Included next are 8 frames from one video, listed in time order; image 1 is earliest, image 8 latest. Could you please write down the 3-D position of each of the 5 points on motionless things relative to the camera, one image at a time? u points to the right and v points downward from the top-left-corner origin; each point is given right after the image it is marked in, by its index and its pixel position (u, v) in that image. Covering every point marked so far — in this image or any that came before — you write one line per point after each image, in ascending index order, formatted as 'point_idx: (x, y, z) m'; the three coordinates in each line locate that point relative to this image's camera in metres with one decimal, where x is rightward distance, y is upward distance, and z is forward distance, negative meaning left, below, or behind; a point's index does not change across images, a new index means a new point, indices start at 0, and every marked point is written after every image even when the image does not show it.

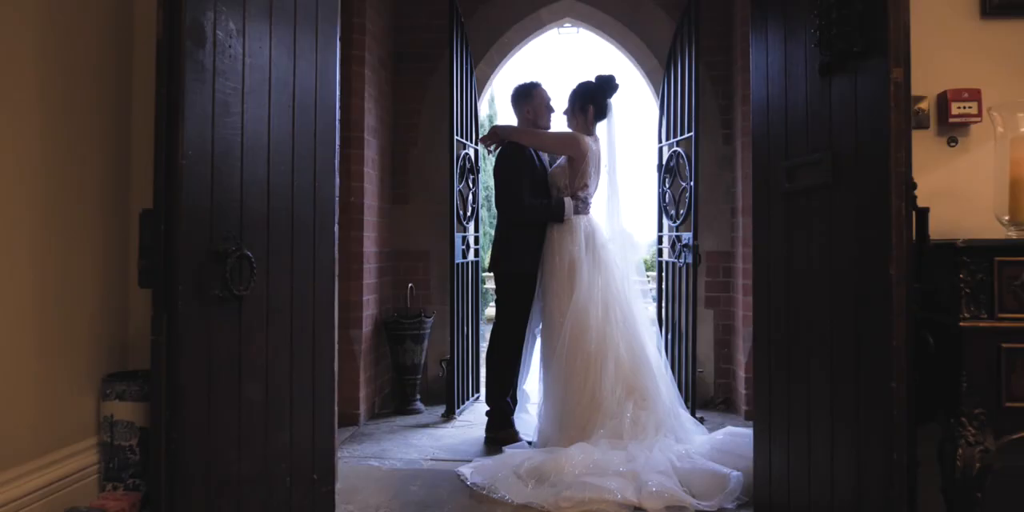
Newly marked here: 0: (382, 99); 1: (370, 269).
0: (-0.7, +0.8, +3.9) m
1: (-0.7, -0.1, +3.7) m
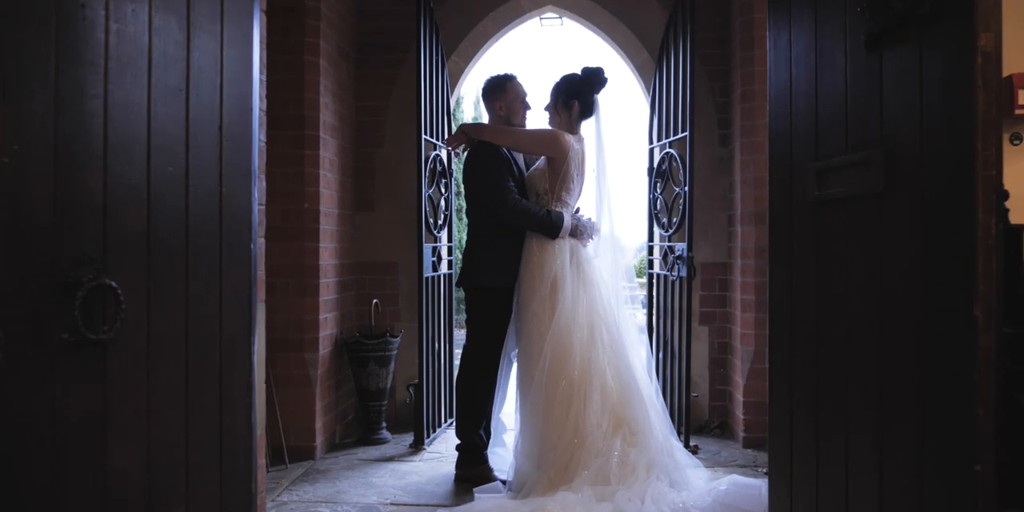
0: (-0.8, +0.8, +3.5) m
1: (-0.9, -0.1, +3.3) m
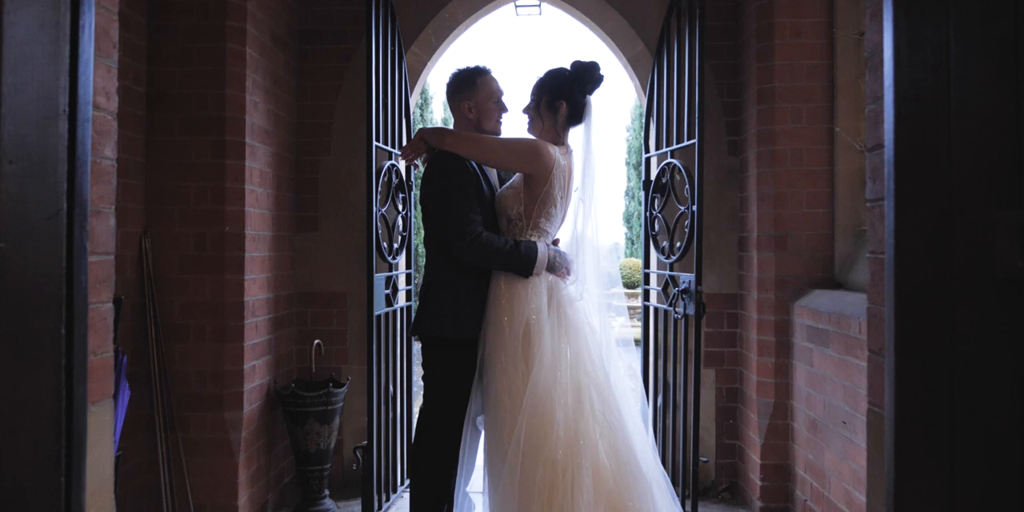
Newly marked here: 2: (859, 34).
0: (-0.9, +0.7, +2.9) m
1: (-1.0, -0.3, +2.7) m
2: (+1.3, +0.8, +2.7) m
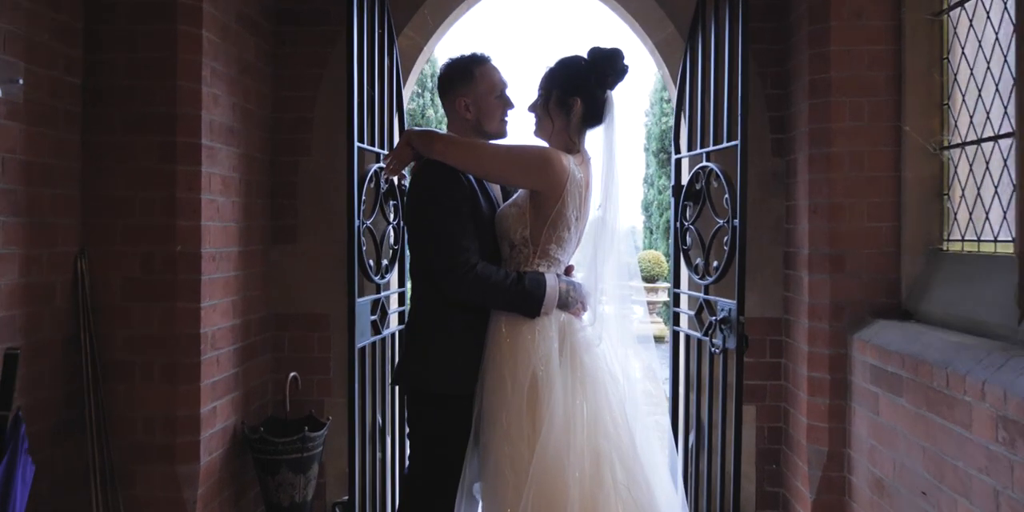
0: (-0.9, +0.6, +2.5) m
1: (-0.9, -0.3, +2.3) m
2: (+1.3, +0.8, +2.3) m
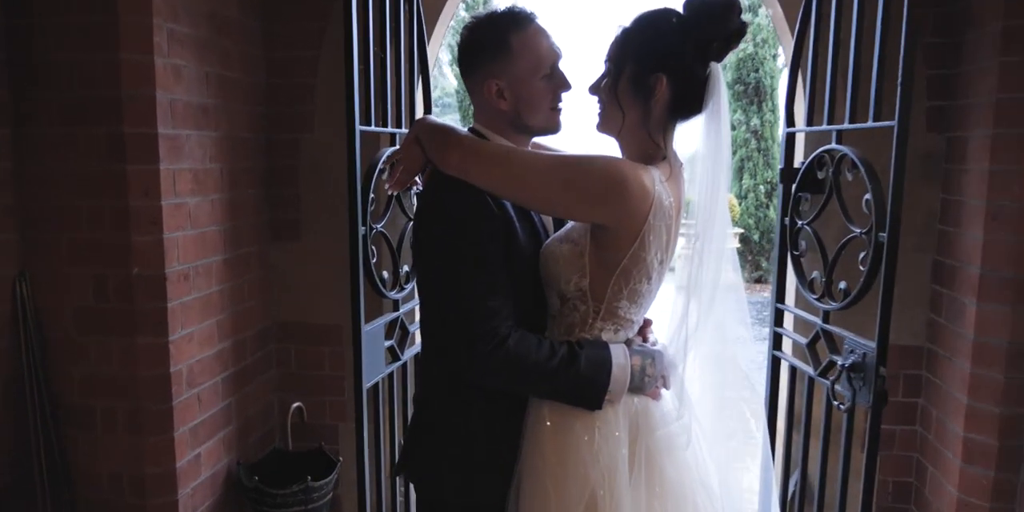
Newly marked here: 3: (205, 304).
0: (-0.8, +0.6, +1.9) m
1: (-0.8, -0.4, +1.9) m
2: (+1.5, +0.7, +1.5) m
3: (-0.8, -0.1, +1.9) m
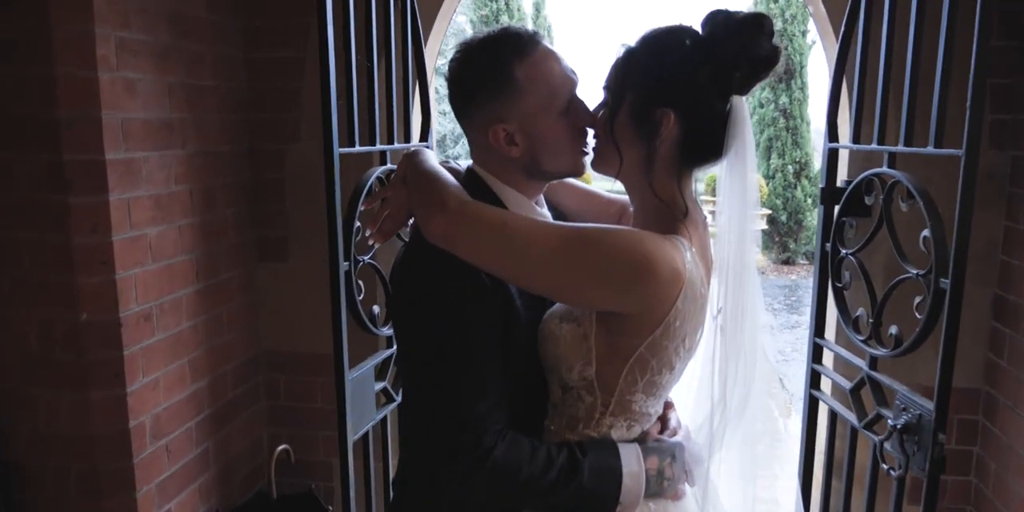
0: (-0.8, +0.5, +1.7) m
1: (-0.8, -0.4, +1.7) m
2: (+1.5, +0.6, +1.2) m
3: (-0.8, -0.2, +1.7) m
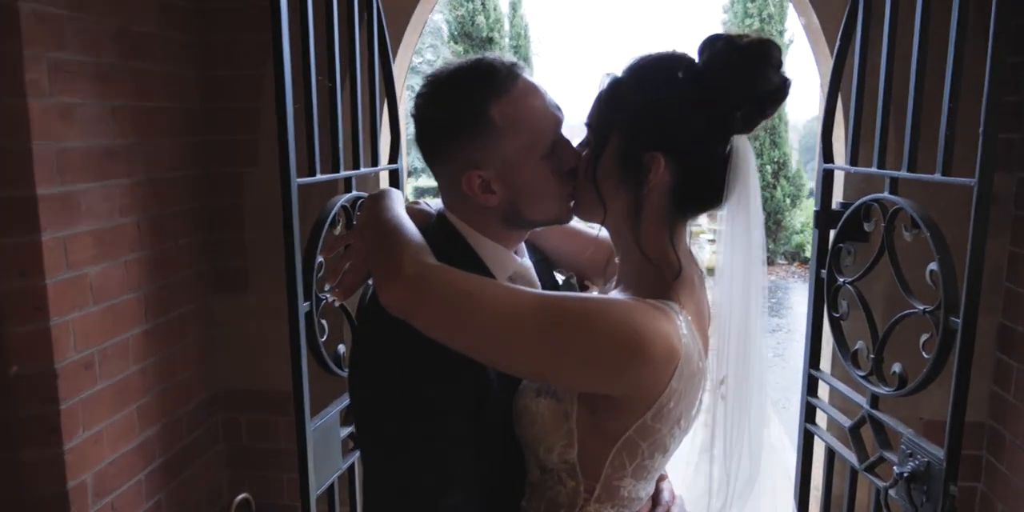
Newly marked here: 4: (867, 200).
0: (-0.8, +0.4, +1.6) m
1: (-0.8, -0.5, +1.6) m
2: (+1.4, +0.5, +1.1) m
3: (-0.8, -0.3, +1.5) m
4: (+0.8, +0.1, +1.5) m
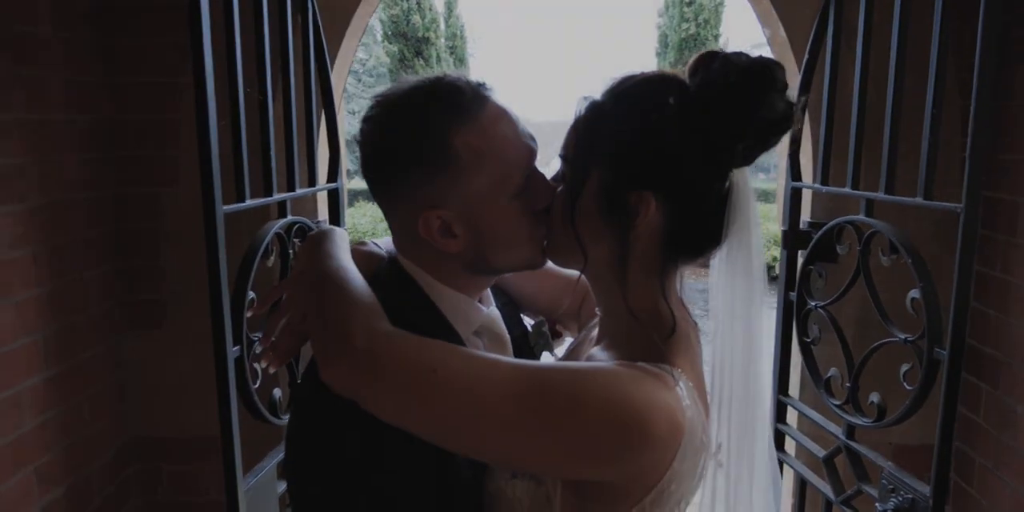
0: (-0.9, +0.3, +1.4) m
1: (-0.9, -0.6, +1.3) m
2: (+1.4, +0.5, +1.1) m
3: (-0.9, -0.4, +1.3) m
4: (+0.7, +0.1, +1.4) m
